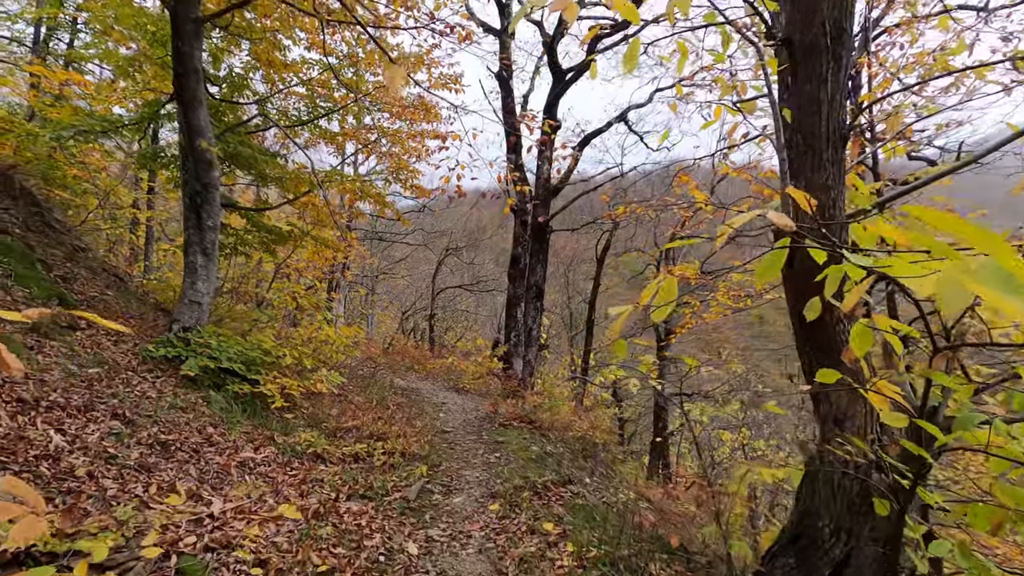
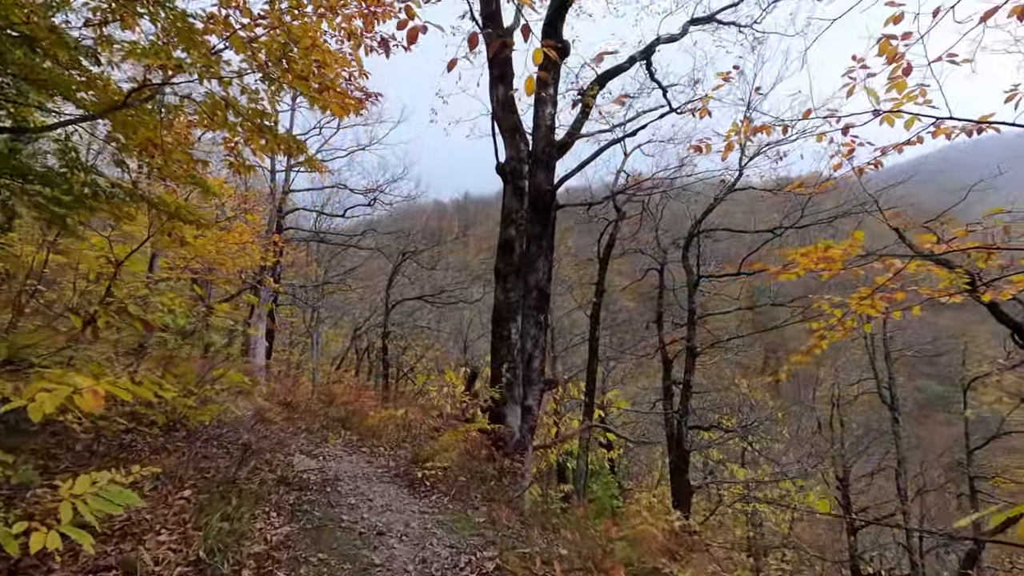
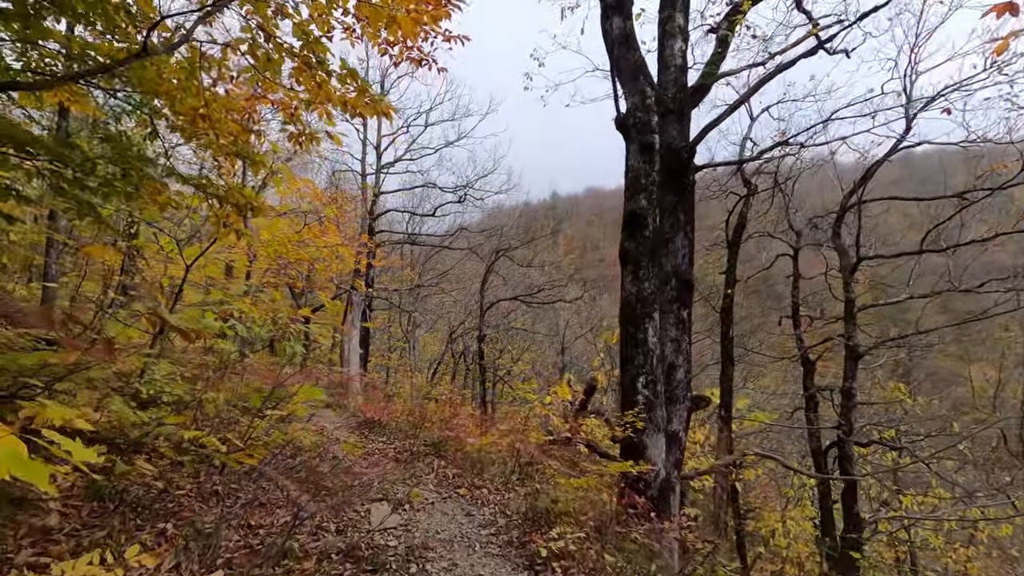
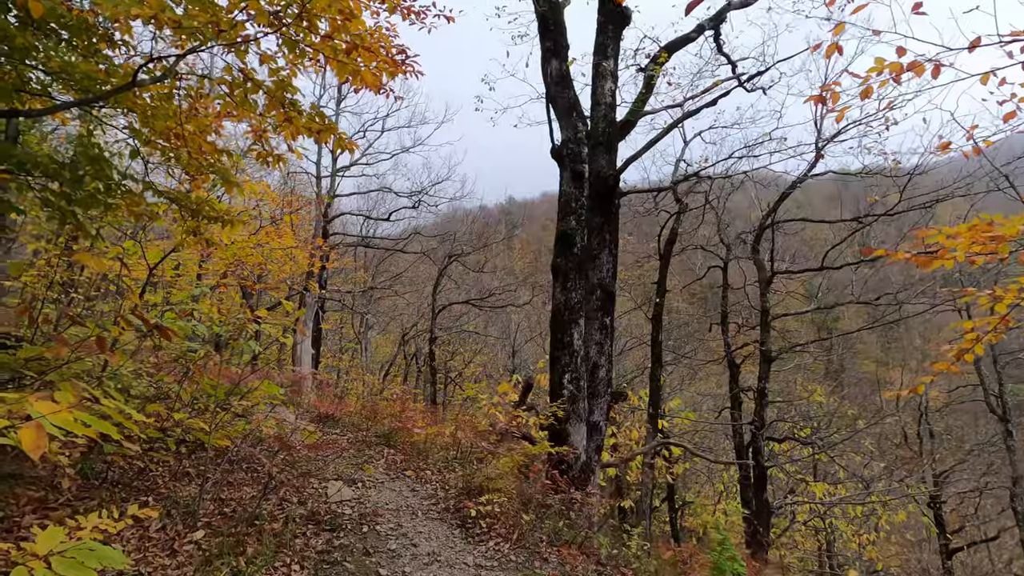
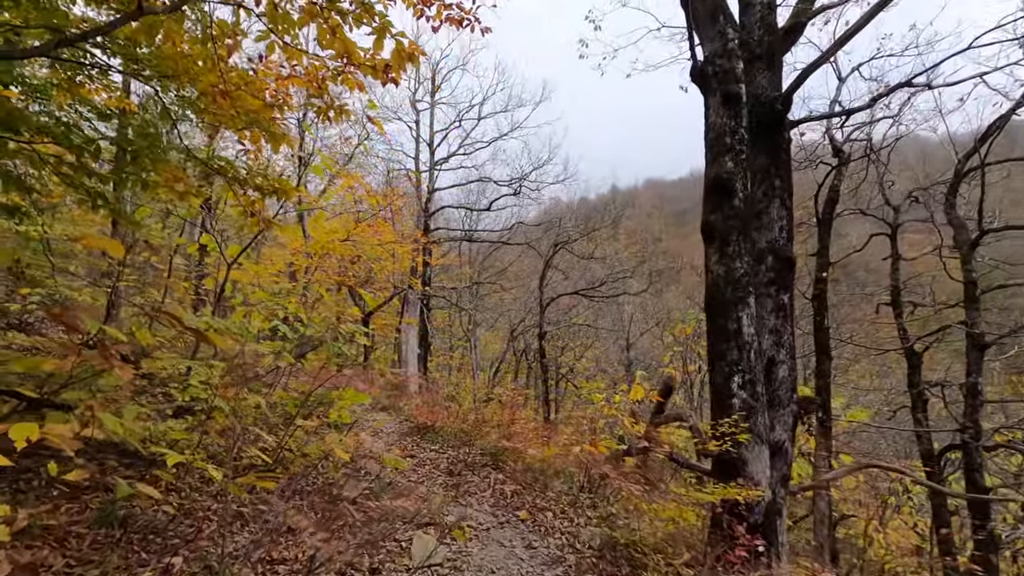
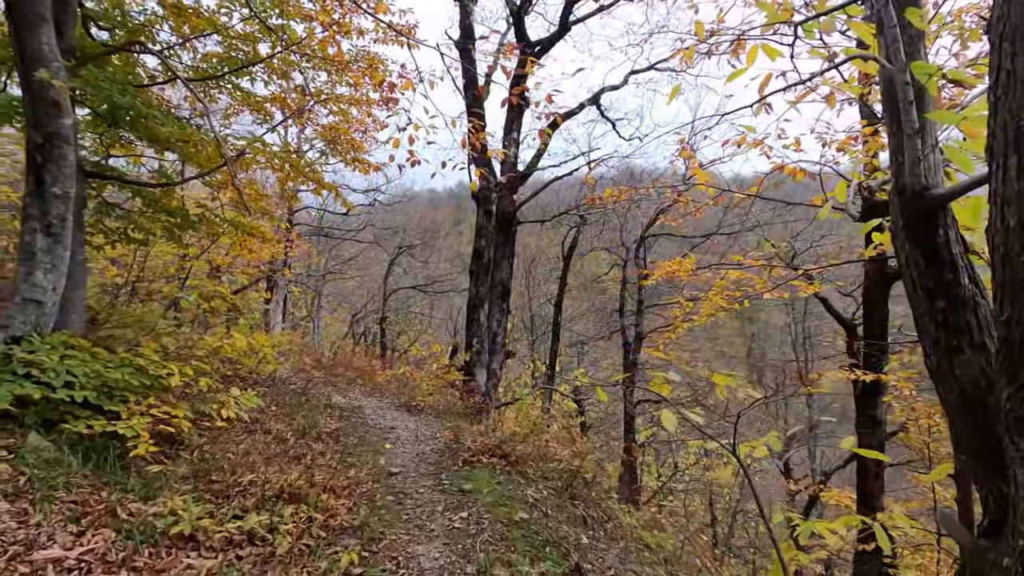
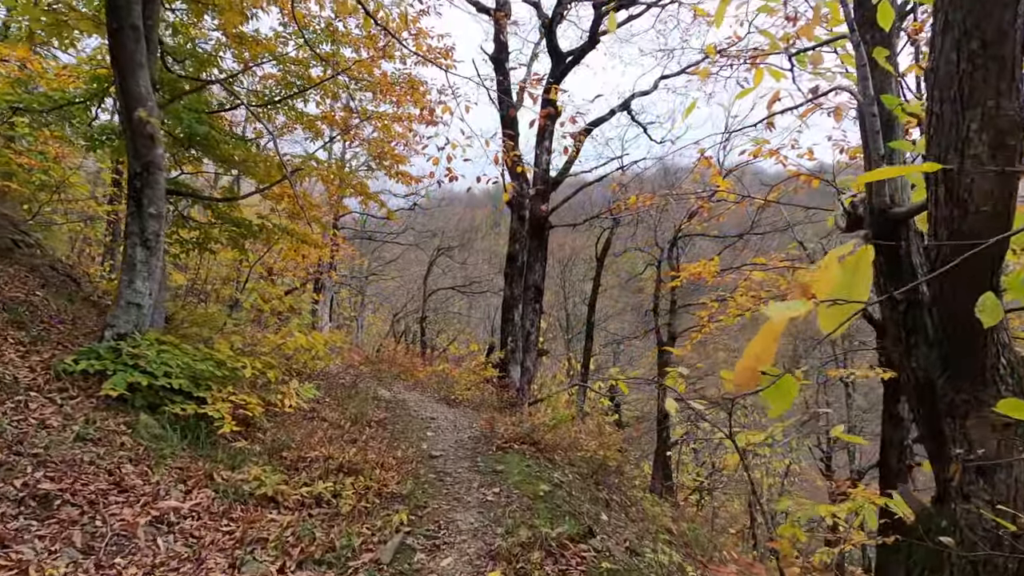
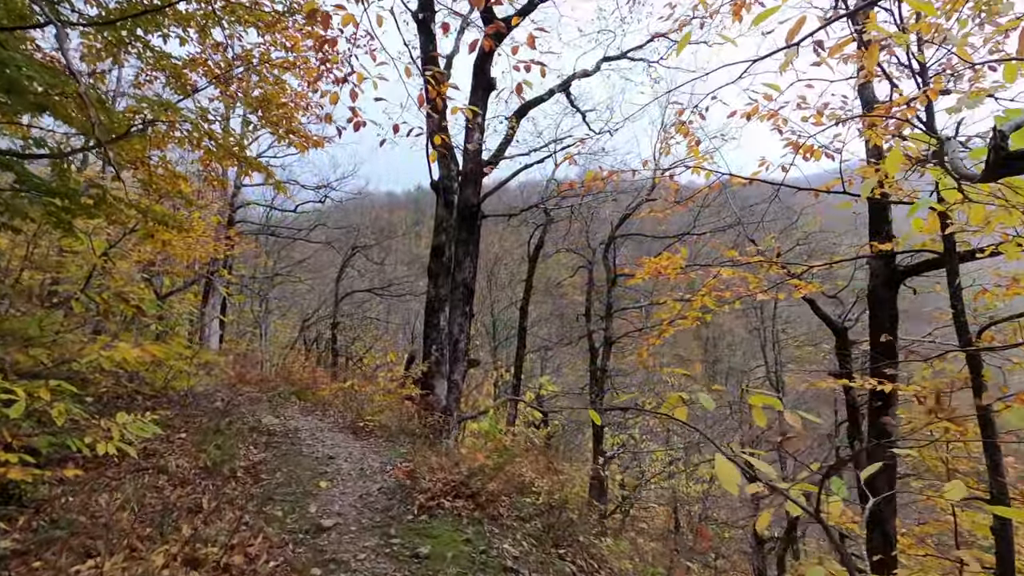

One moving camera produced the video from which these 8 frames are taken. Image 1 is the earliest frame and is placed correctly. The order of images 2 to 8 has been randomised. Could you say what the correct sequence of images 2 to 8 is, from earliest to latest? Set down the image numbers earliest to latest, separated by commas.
7, 6, 8, 2, 4, 3, 5
